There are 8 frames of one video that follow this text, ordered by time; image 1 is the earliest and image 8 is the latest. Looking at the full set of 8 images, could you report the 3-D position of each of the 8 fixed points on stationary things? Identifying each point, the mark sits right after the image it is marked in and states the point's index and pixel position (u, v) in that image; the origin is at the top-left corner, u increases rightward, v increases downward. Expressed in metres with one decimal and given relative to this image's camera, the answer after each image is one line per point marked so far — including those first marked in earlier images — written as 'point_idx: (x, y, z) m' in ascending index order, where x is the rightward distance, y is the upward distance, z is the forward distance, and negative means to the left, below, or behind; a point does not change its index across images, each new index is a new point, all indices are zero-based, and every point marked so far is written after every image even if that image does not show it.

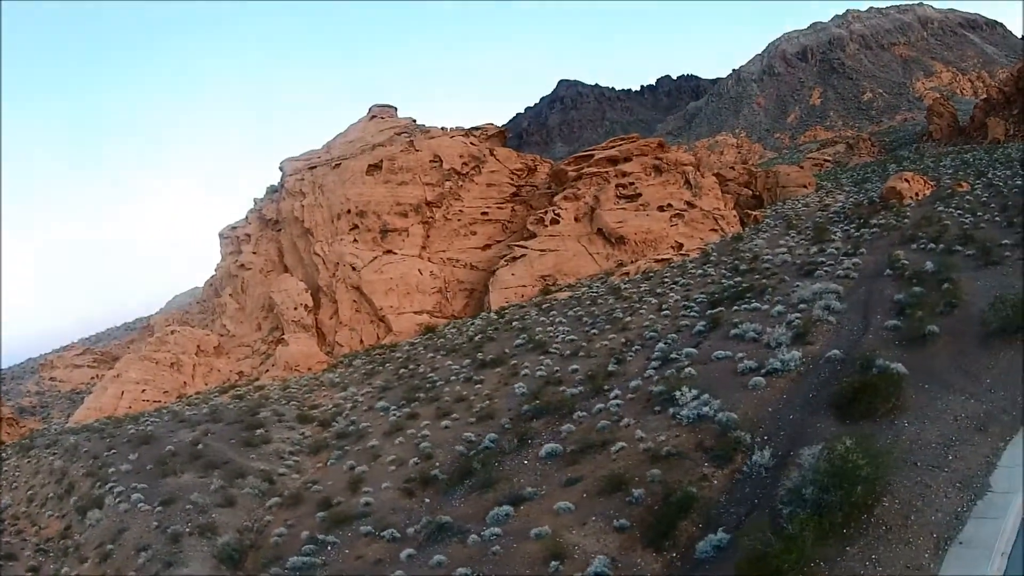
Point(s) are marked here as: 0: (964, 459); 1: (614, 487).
0: (+3.6, -1.3, +6.3) m
1: (+0.7, -1.7, +6.6) m
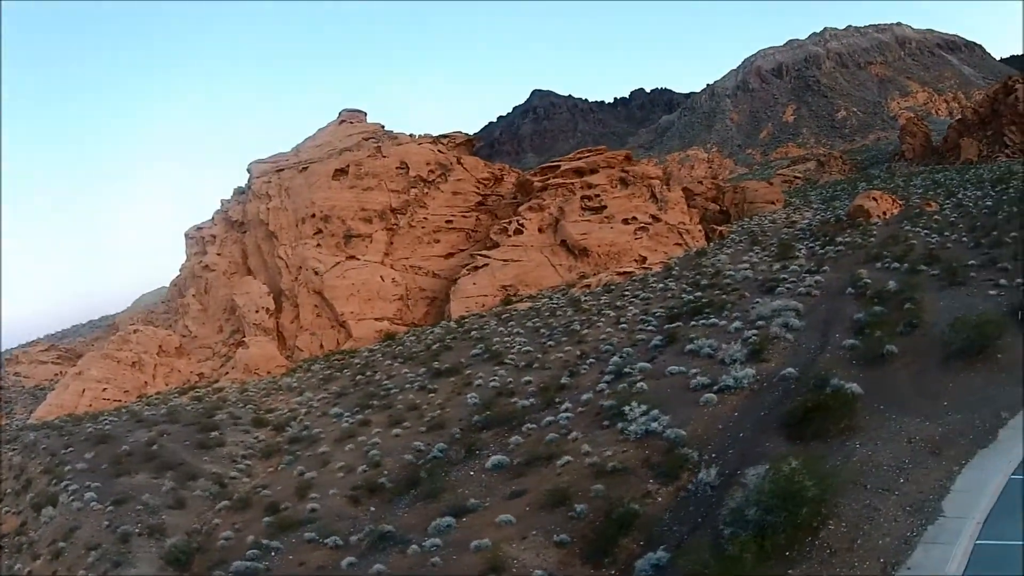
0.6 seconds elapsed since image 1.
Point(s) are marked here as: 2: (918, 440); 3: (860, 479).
0: (+3.2, -1.5, +6.1) m
1: (+0.3, -1.8, +6.5) m
2: (+3.4, -1.3, +6.7) m
3: (+2.8, -1.5, +6.3) m
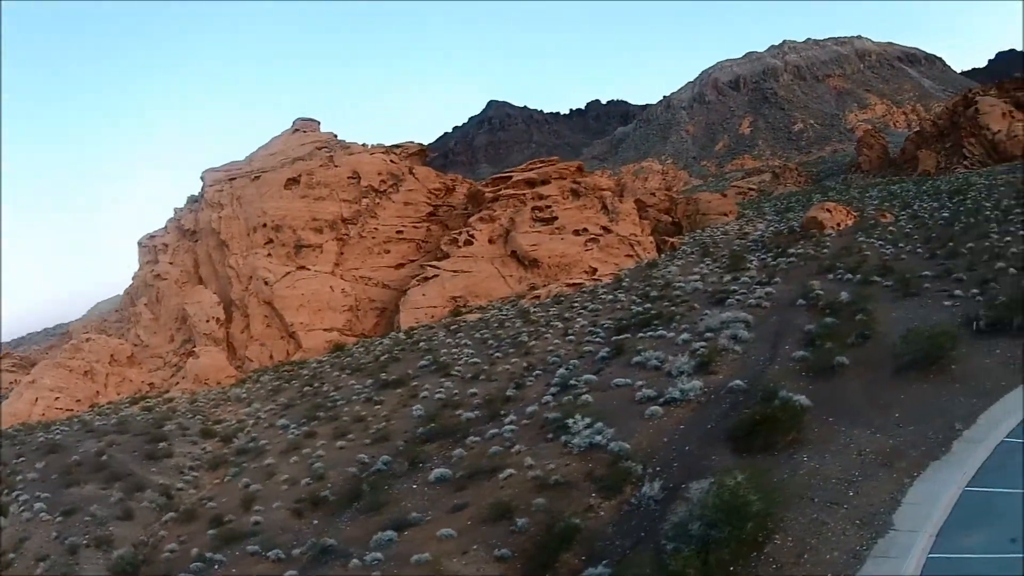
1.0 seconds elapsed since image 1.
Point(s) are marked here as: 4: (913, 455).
0: (+2.8, -1.6, +6.0) m
1: (-0.1, -1.9, +6.4) m
2: (+3.0, -1.4, +6.6) m
3: (+2.4, -1.6, +6.2) m
4: (+3.3, -1.4, +6.4) m
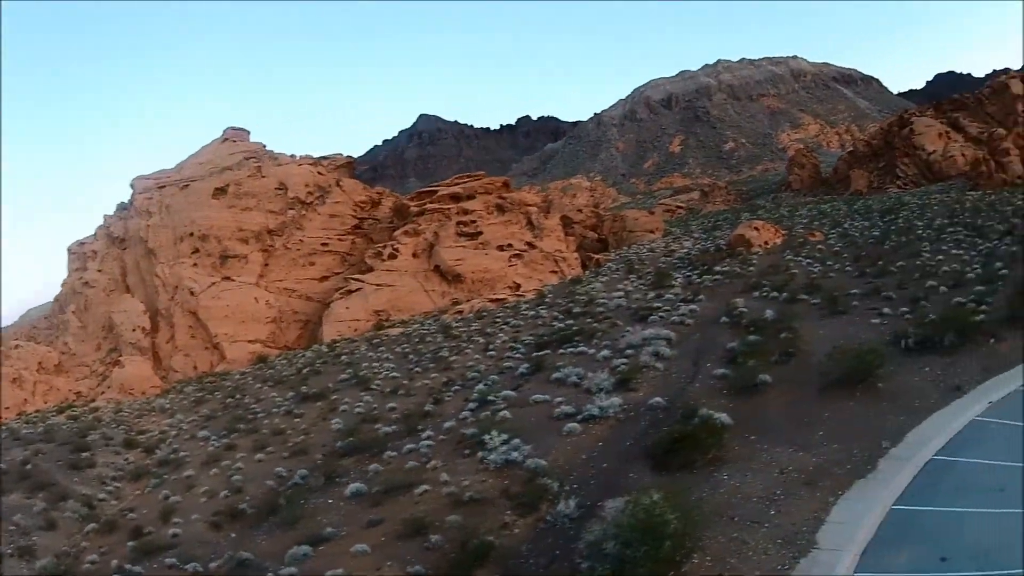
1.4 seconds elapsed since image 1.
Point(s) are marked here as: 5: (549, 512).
0: (+2.1, -1.8, +5.9) m
1: (-0.8, -2.0, +6.4) m
2: (+2.3, -1.6, +6.5) m
3: (+1.7, -1.8, +6.1) m
4: (+2.6, -1.5, +6.4) m
5: (+0.3, -1.9, +6.5) m
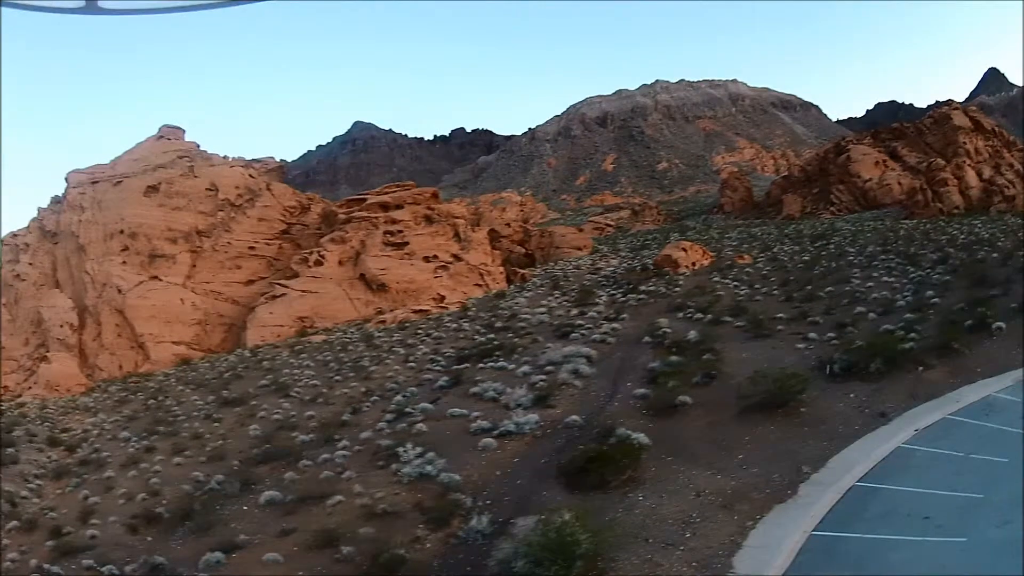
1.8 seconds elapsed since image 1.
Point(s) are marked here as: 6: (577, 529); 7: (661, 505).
0: (+1.4, -1.9, +5.9) m
1: (-1.5, -2.1, +6.4) m
2: (+1.6, -1.7, +6.5) m
3: (+1.0, -1.9, +6.1) m
4: (+2.0, -1.7, +6.3) m
5: (-0.4, -2.0, +6.4) m
6: (+0.5, -1.8, +5.9) m
7: (+1.2, -1.8, +6.4) m
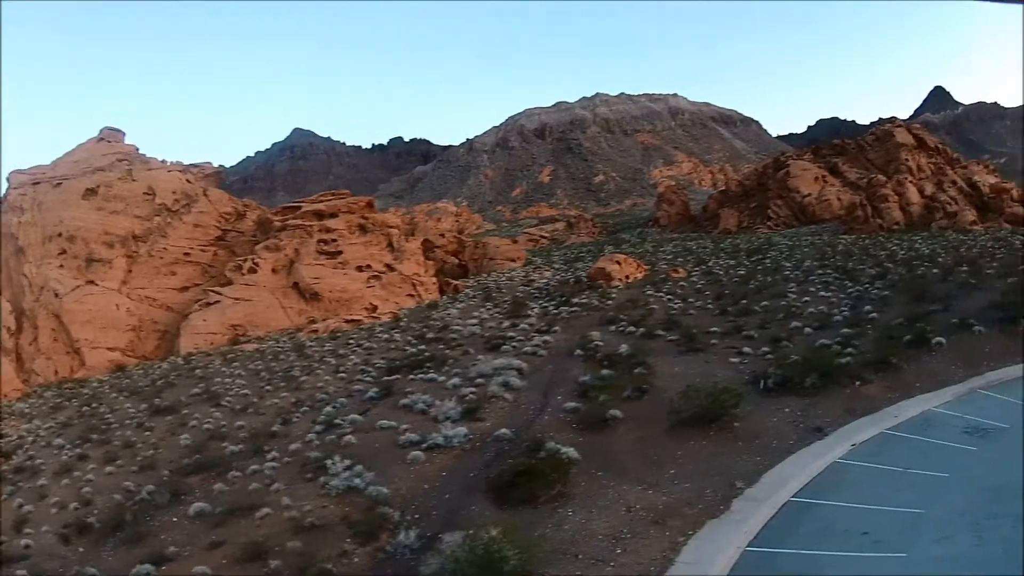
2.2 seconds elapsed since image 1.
0: (+0.9, -2.0, +5.9) m
1: (-2.0, -2.1, +6.3) m
2: (+1.1, -1.8, +6.4) m
3: (+0.4, -2.0, +6.0) m
4: (+1.4, -1.8, +6.3) m
5: (-0.9, -2.0, +6.4) m
6: (-0.1, -1.9, +5.8) m
7: (+0.7, -1.9, +6.4) m
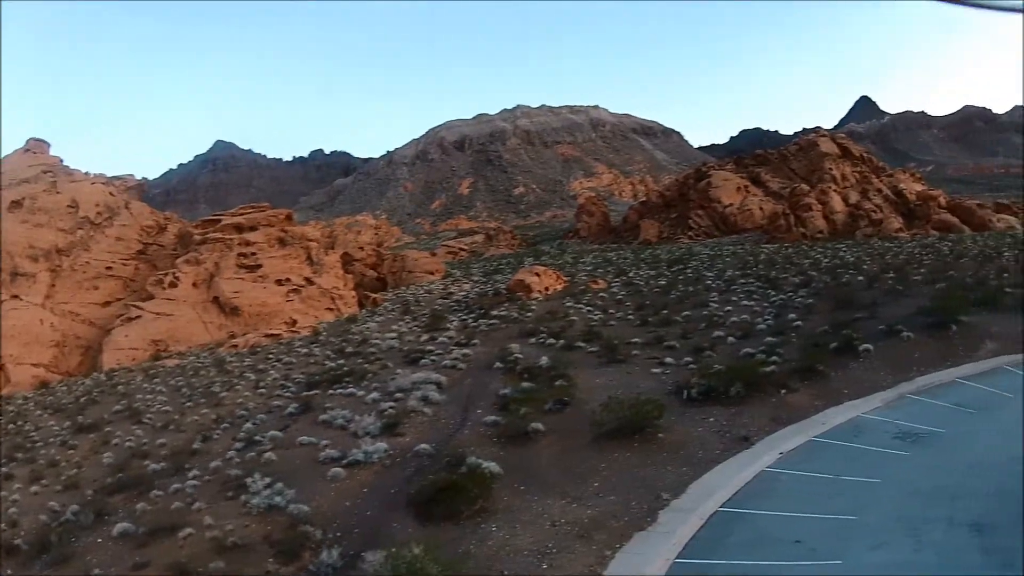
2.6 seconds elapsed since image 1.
0: (+0.2, -2.1, +5.9) m
1: (-2.7, -2.3, +6.3) m
2: (+0.4, -1.9, +6.4) m
3: (-0.2, -2.1, +6.1) m
4: (+0.8, -1.9, +6.3) m
5: (-1.6, -2.2, +6.4) m
6: (-0.7, -2.0, +5.8) m
7: (+0.1, -2.0, +6.4) m
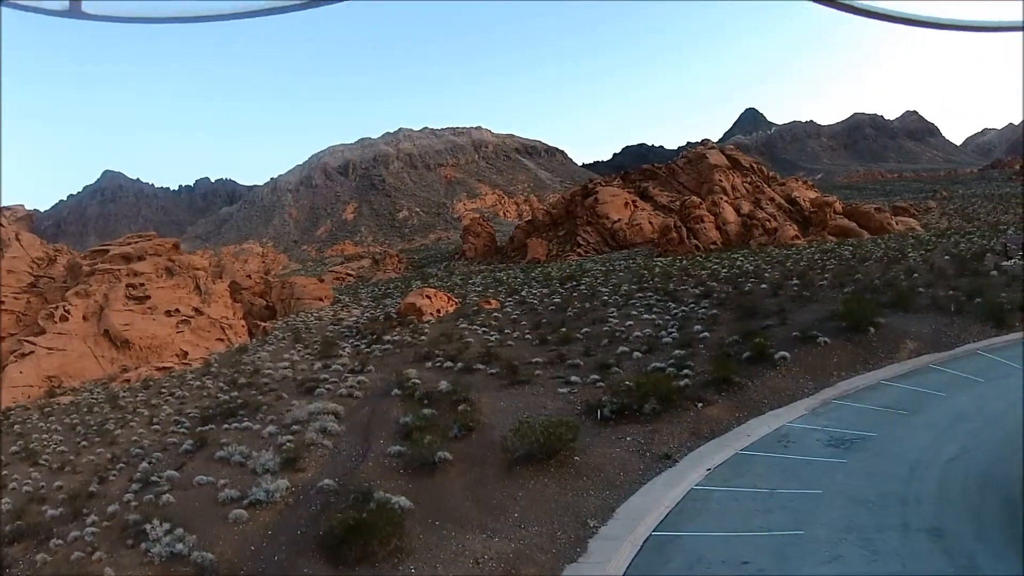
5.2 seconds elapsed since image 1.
0: (-0.5, -2.3, +5.9) m
1: (-3.5, -2.5, +6.3) m
2: (-0.4, -2.1, +6.4) m
3: (-1.0, -2.3, +6.1) m
4: (0.0, -2.1, +6.3) m
5: (-2.4, -2.4, +6.4) m
6: (-1.5, -2.2, +5.8) m
7: (-0.7, -2.2, +6.4) m
